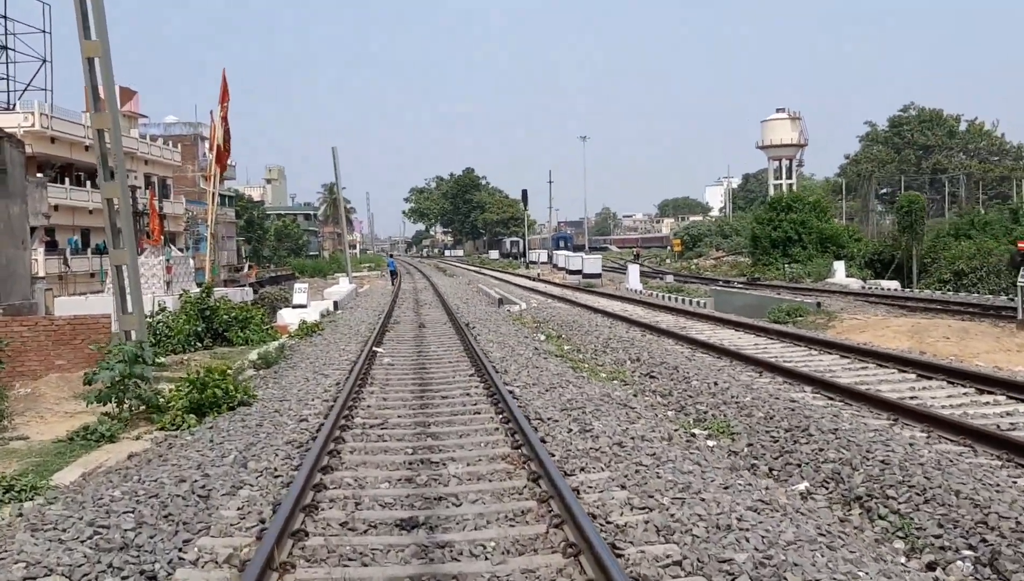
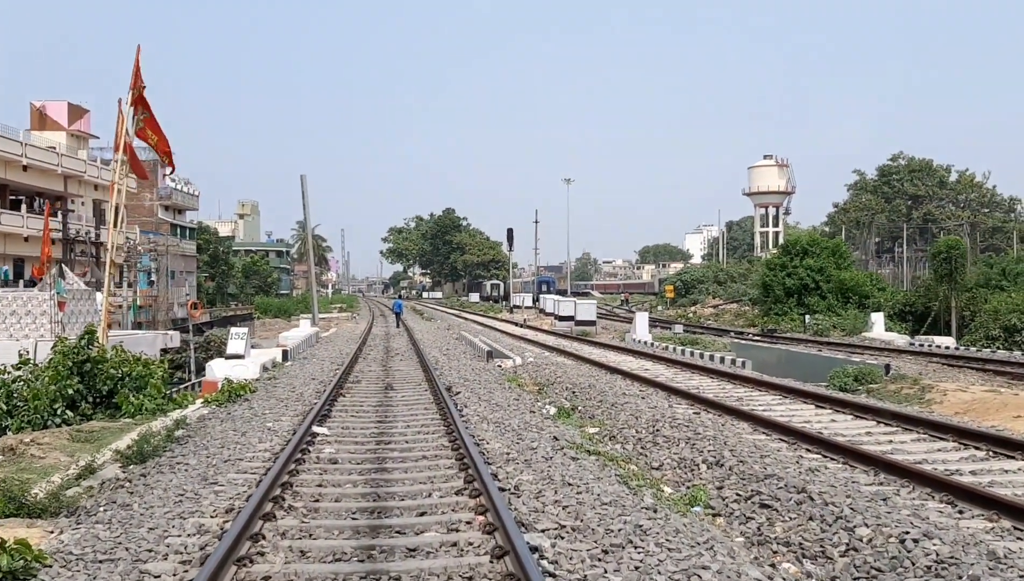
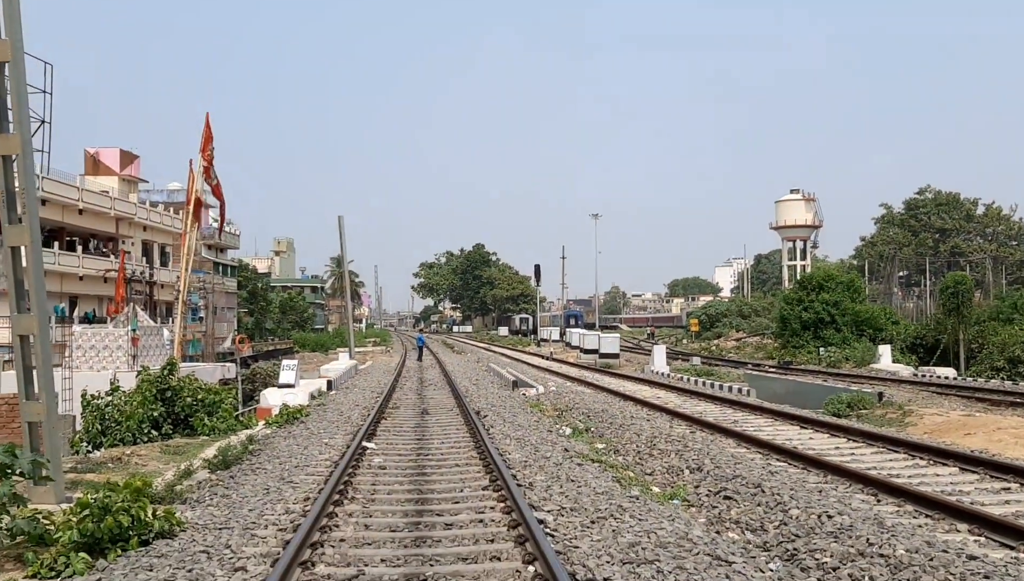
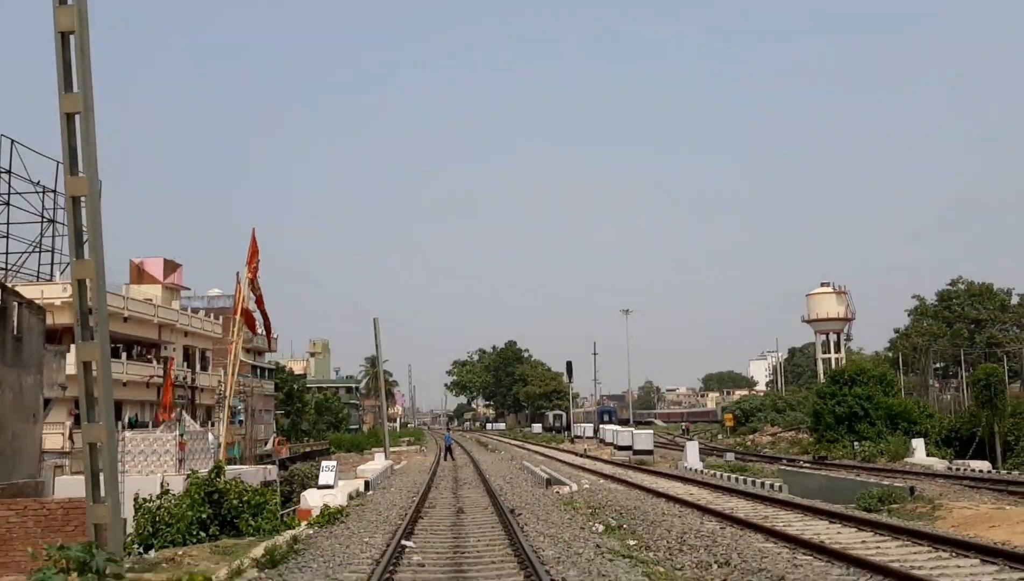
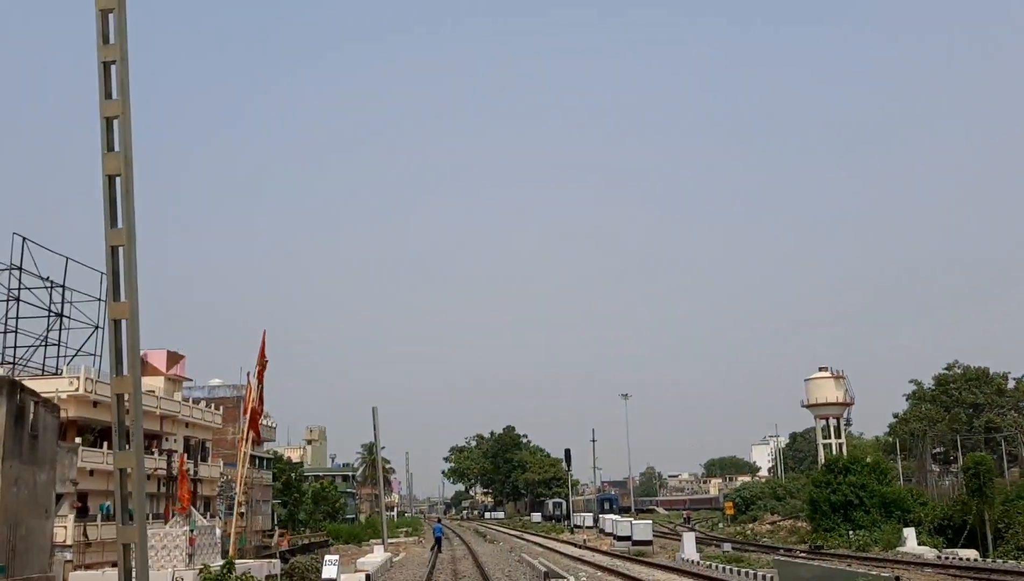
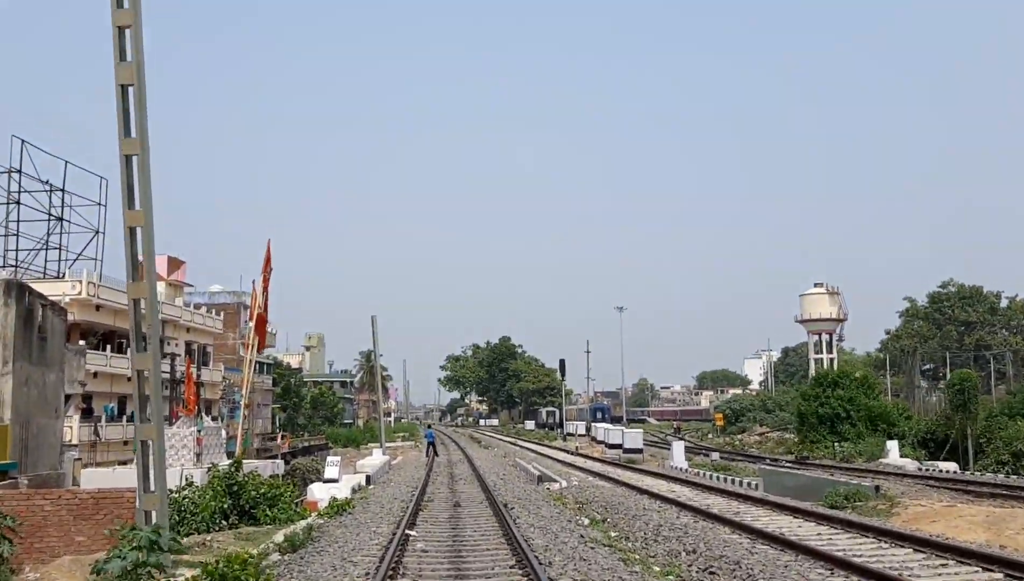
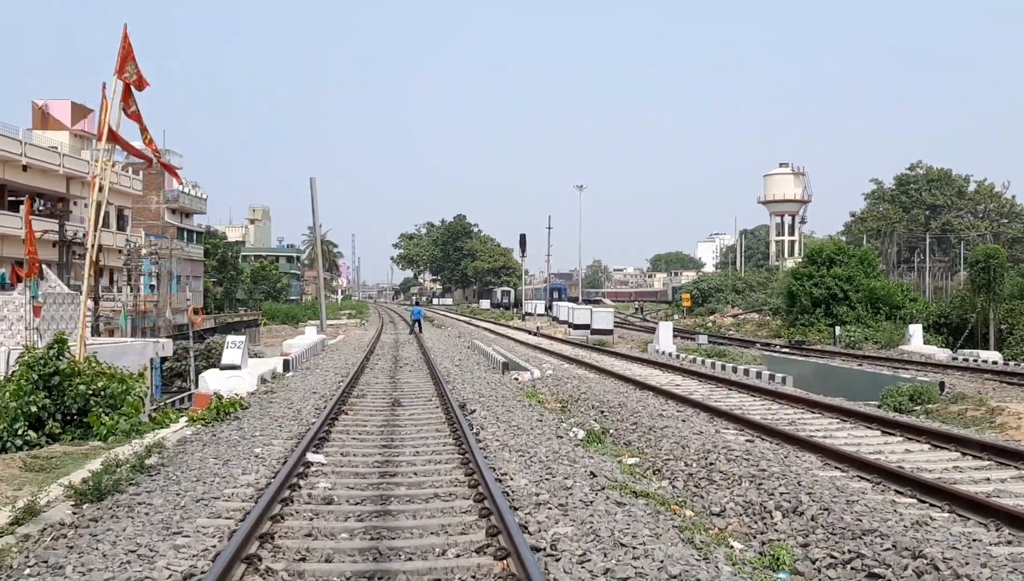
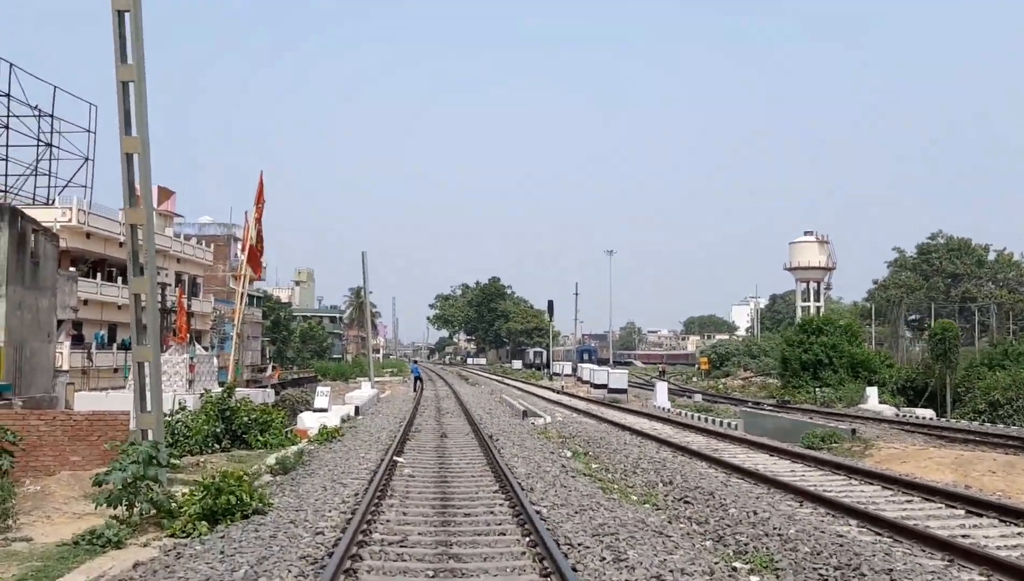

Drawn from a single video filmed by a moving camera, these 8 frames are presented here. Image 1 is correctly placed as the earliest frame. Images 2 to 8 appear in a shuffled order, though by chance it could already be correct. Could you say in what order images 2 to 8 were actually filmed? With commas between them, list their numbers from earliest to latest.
8, 6, 5, 4, 3, 2, 7
